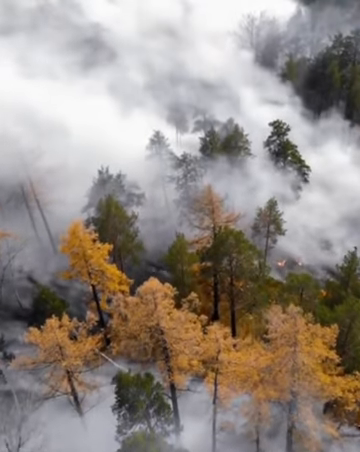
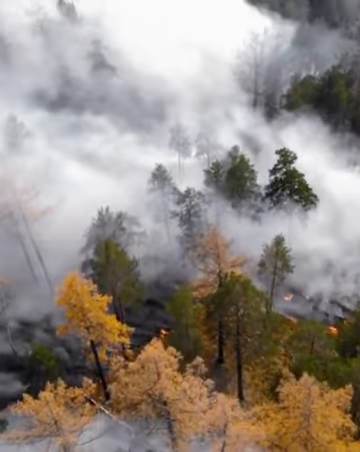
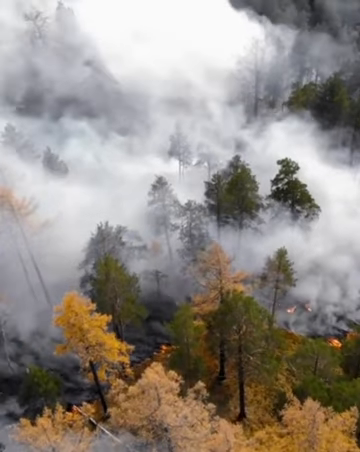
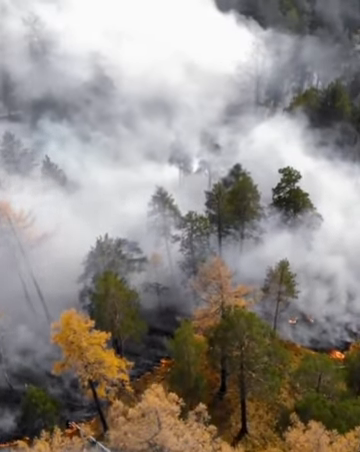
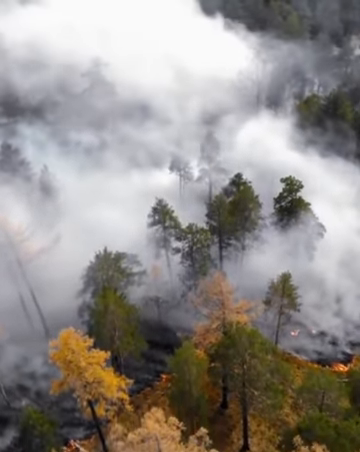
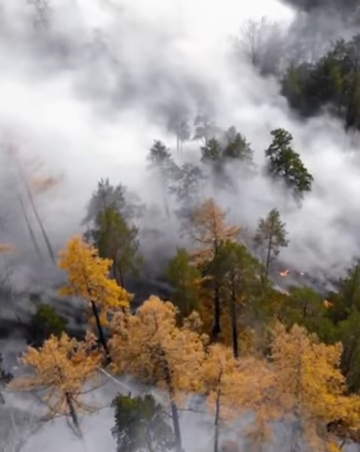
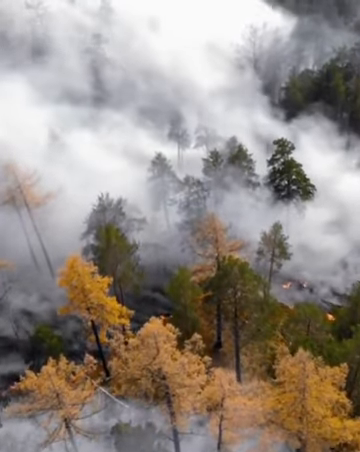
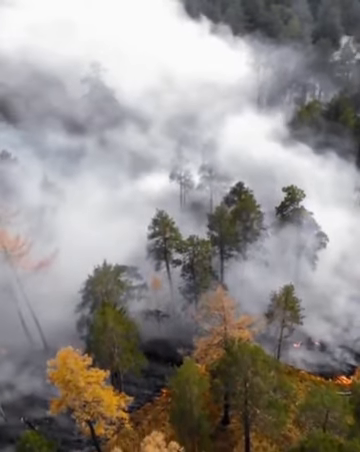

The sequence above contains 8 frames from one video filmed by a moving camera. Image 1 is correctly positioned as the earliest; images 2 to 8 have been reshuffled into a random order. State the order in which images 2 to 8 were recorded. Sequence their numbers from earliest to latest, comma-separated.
6, 7, 2, 3, 4, 5, 8
